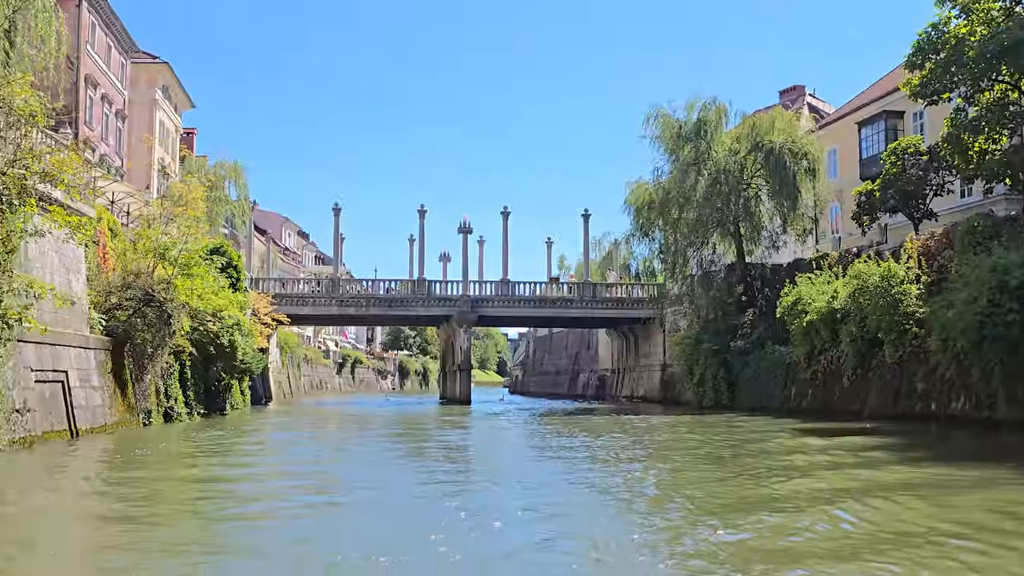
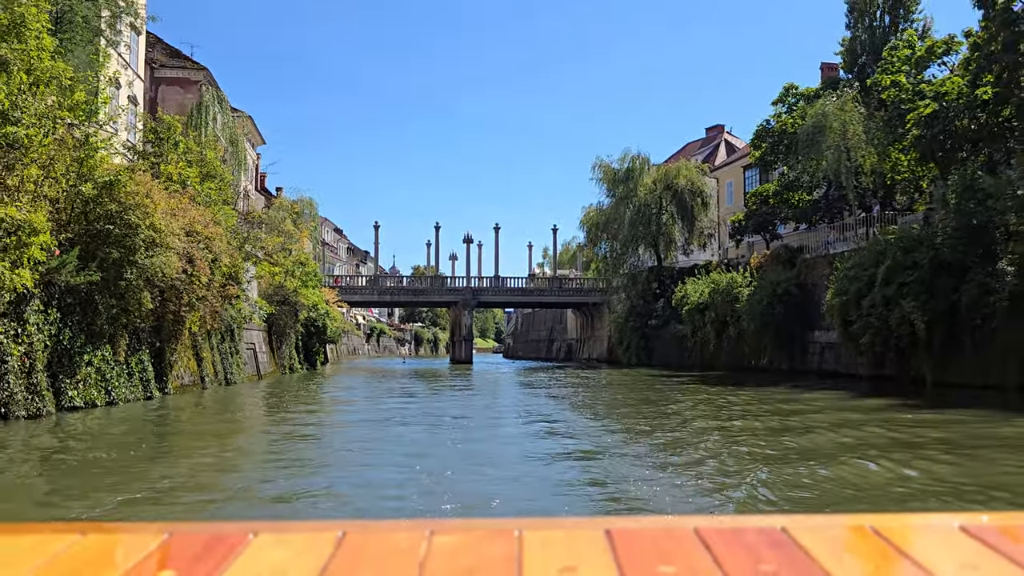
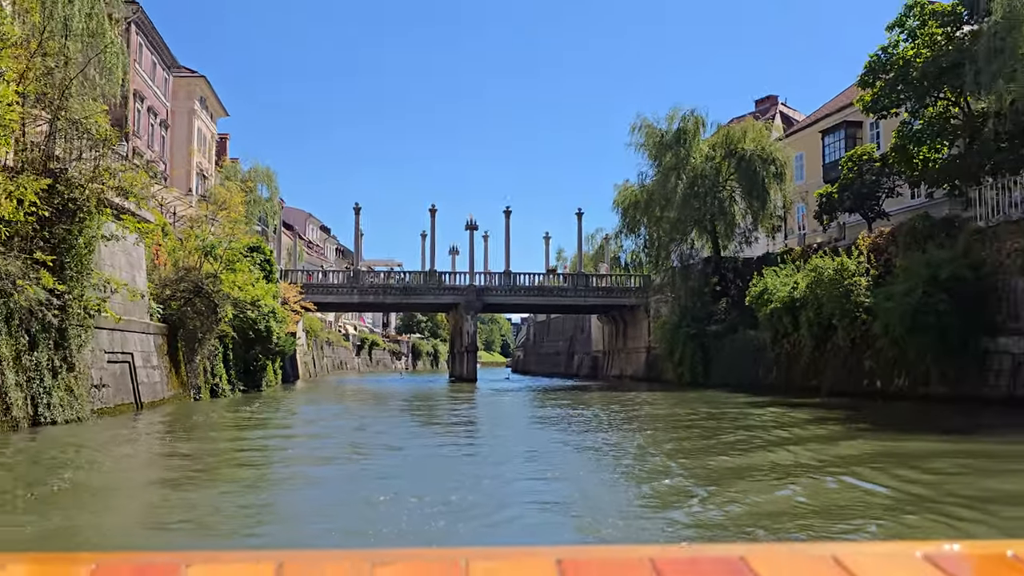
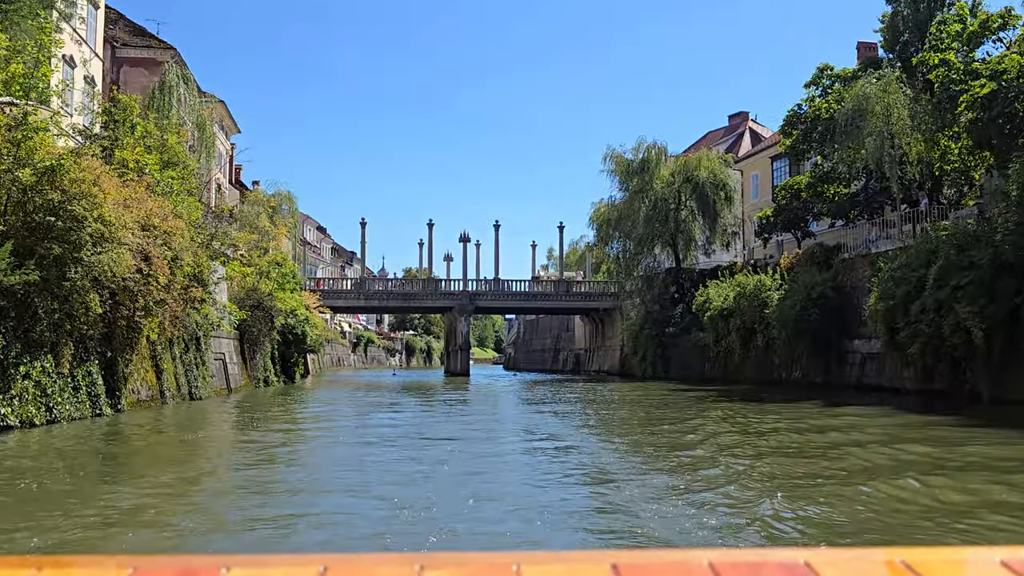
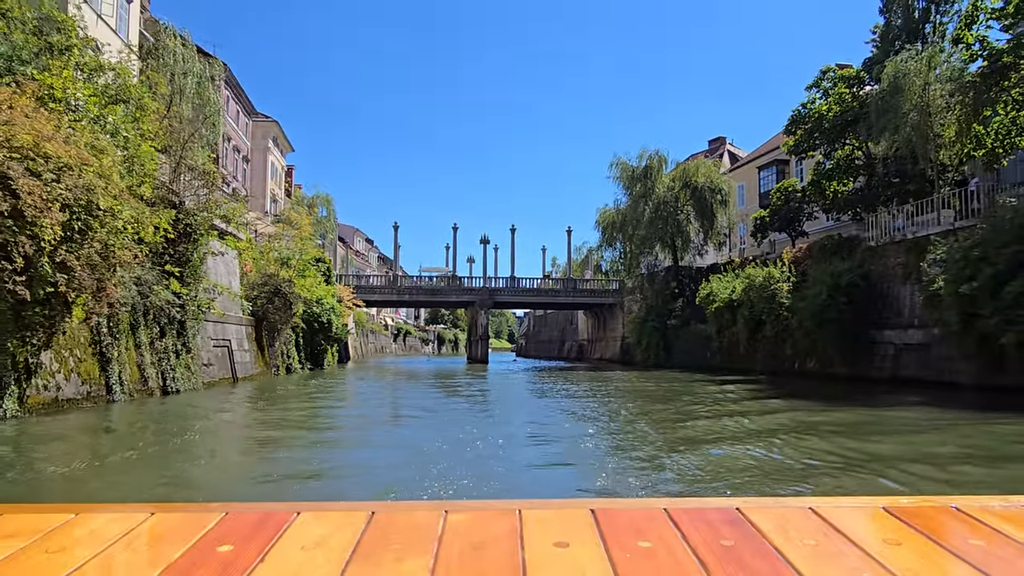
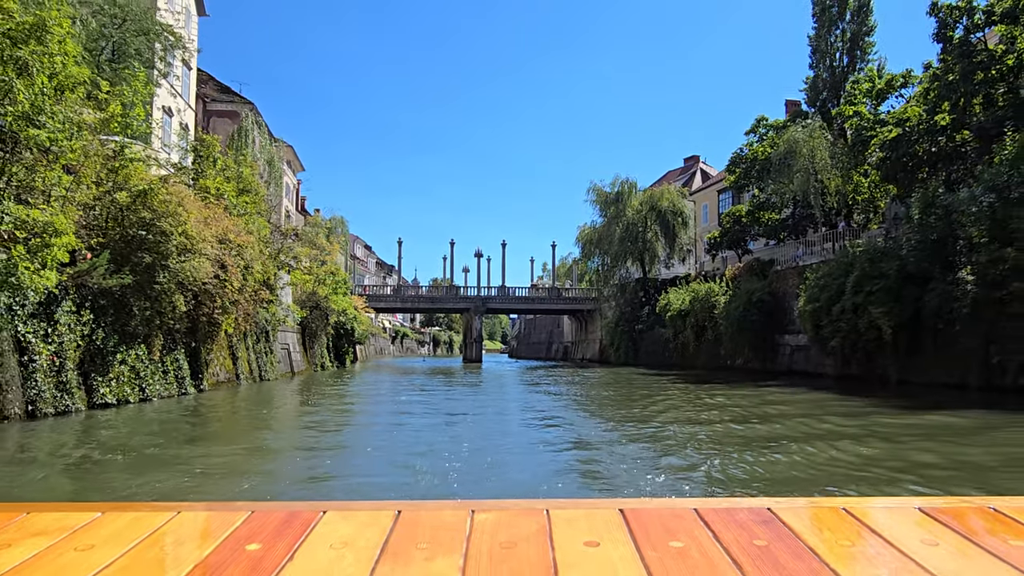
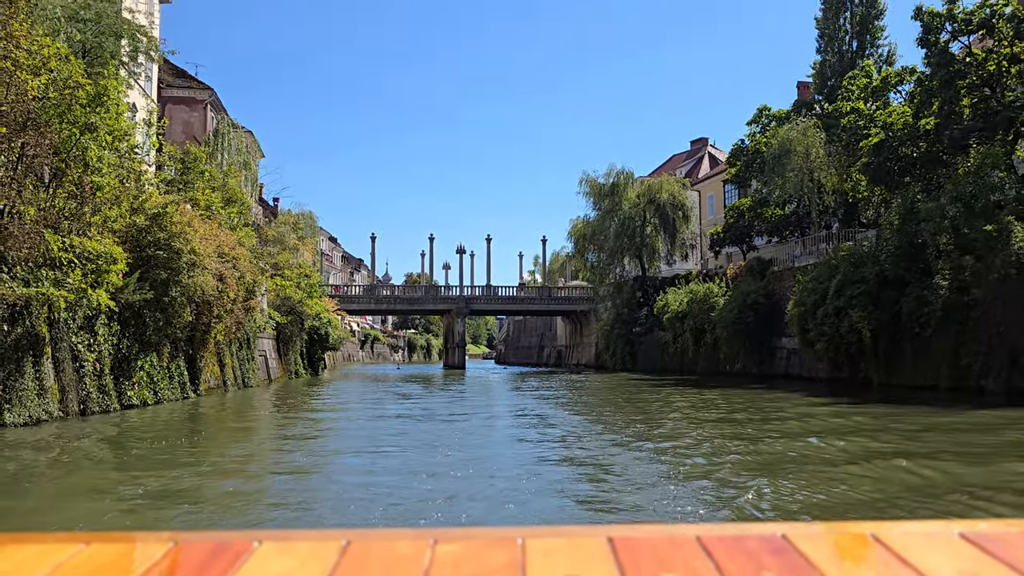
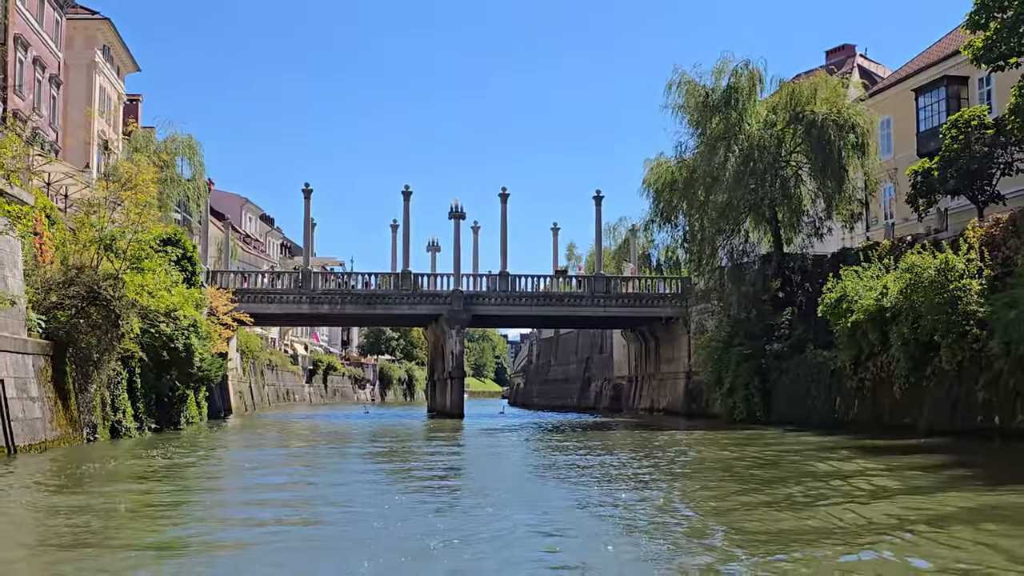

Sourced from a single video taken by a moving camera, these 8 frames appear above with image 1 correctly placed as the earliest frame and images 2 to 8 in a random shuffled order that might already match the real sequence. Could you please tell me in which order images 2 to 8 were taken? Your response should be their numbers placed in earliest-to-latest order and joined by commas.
8, 3, 5, 6, 4, 2, 7
